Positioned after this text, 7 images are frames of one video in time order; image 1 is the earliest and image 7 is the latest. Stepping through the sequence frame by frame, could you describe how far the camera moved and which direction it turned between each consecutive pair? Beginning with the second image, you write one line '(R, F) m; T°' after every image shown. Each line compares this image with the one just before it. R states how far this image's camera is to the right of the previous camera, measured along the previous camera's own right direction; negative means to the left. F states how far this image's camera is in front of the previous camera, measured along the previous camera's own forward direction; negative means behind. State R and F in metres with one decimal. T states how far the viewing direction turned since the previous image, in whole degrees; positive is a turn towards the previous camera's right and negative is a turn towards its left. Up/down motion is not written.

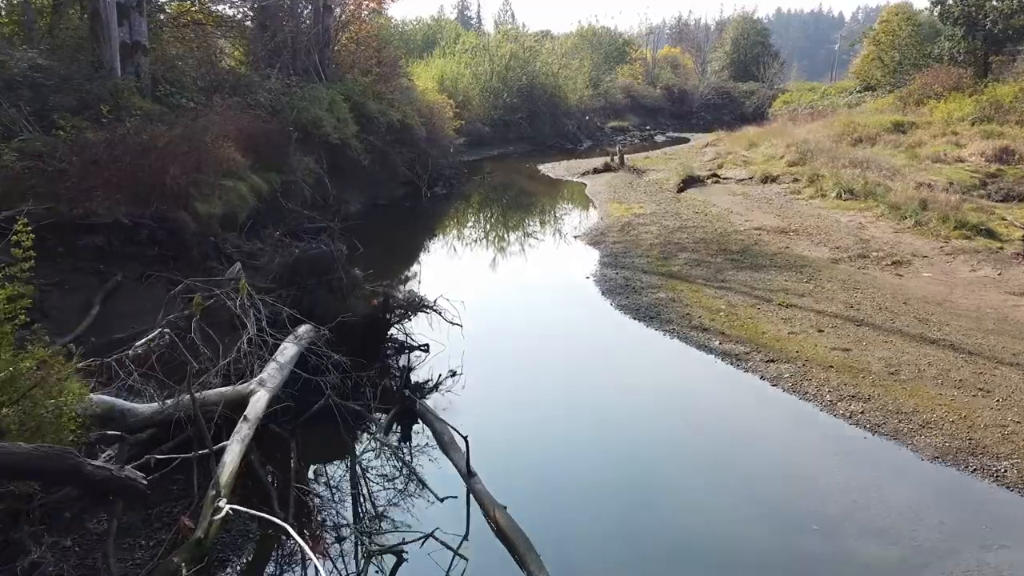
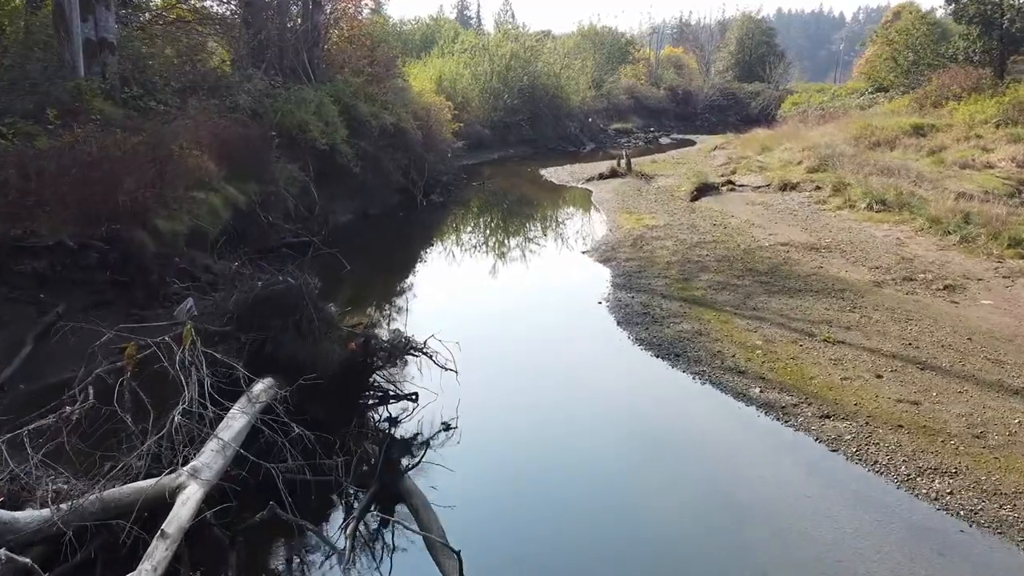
(-0.1, +1.7) m; 0°
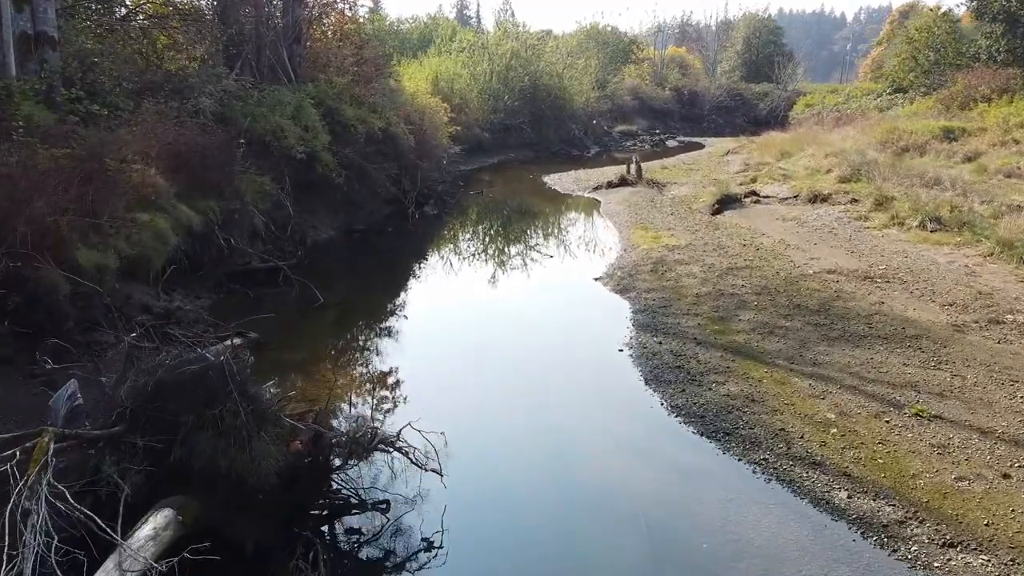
(0.0, +2.3) m; 0°
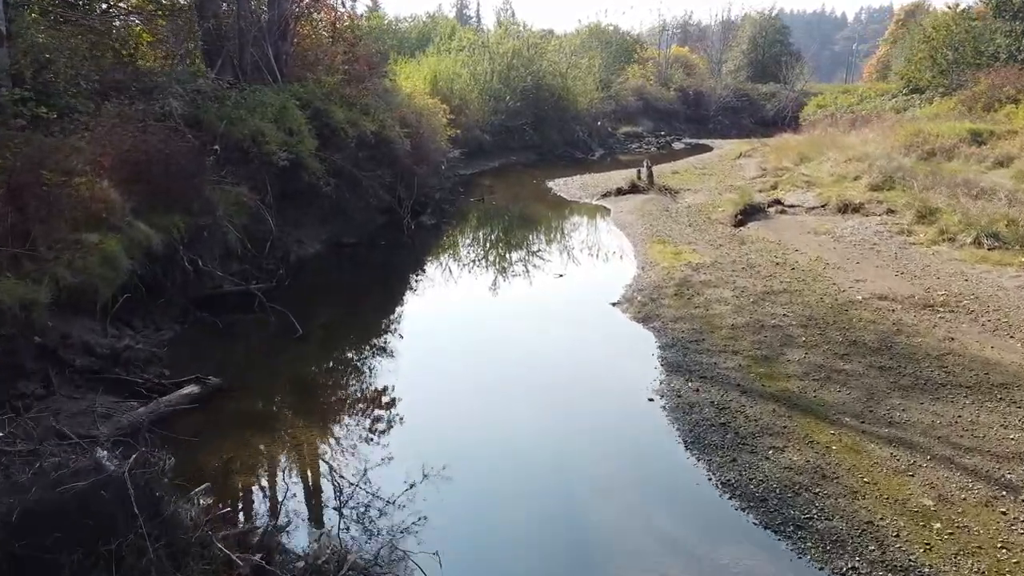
(-0.2, +1.8) m; 0°
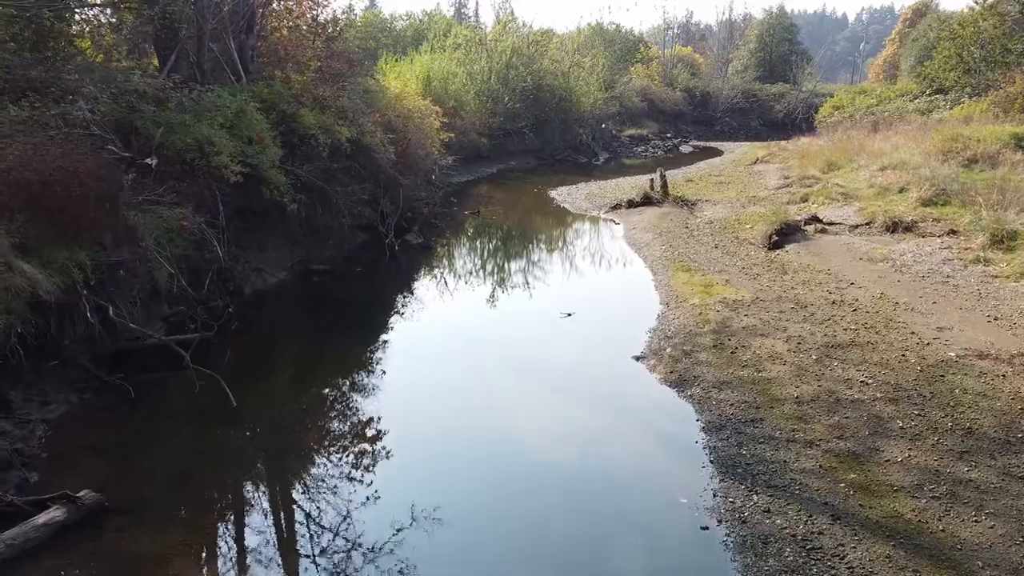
(0.0, +2.7) m; 0°
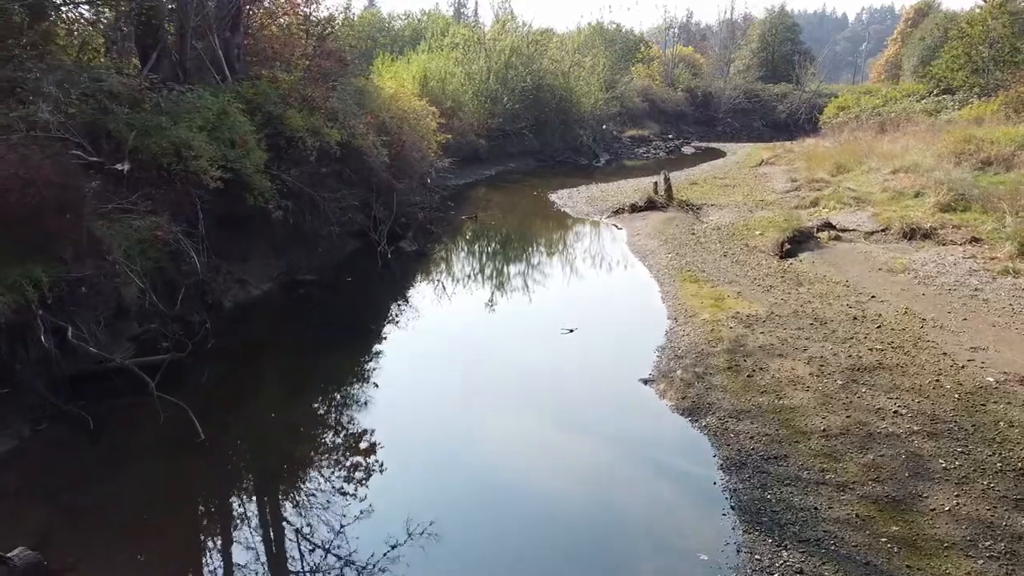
(0.0, +0.9) m; 0°
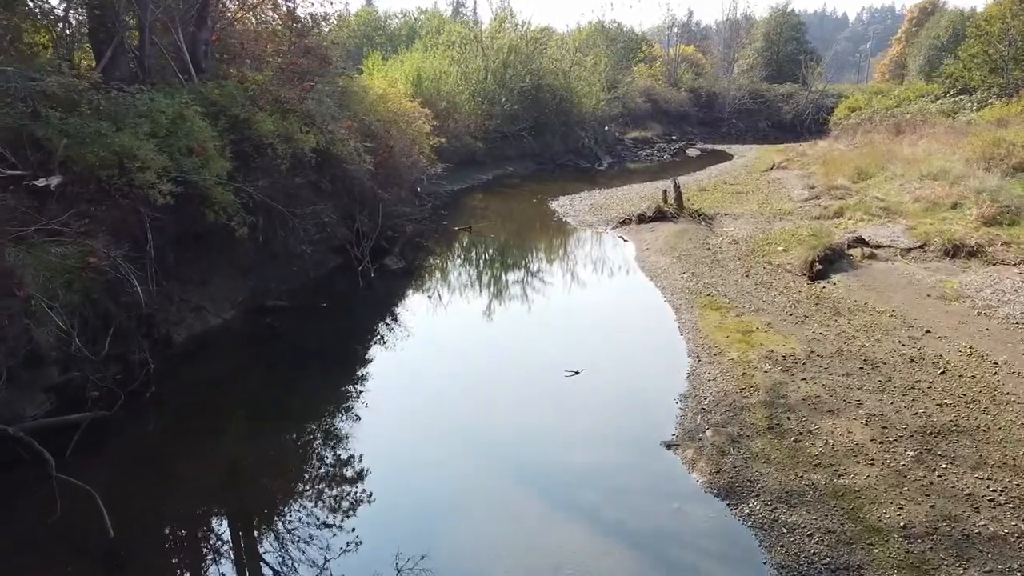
(+0.1, +1.8) m; 0°
